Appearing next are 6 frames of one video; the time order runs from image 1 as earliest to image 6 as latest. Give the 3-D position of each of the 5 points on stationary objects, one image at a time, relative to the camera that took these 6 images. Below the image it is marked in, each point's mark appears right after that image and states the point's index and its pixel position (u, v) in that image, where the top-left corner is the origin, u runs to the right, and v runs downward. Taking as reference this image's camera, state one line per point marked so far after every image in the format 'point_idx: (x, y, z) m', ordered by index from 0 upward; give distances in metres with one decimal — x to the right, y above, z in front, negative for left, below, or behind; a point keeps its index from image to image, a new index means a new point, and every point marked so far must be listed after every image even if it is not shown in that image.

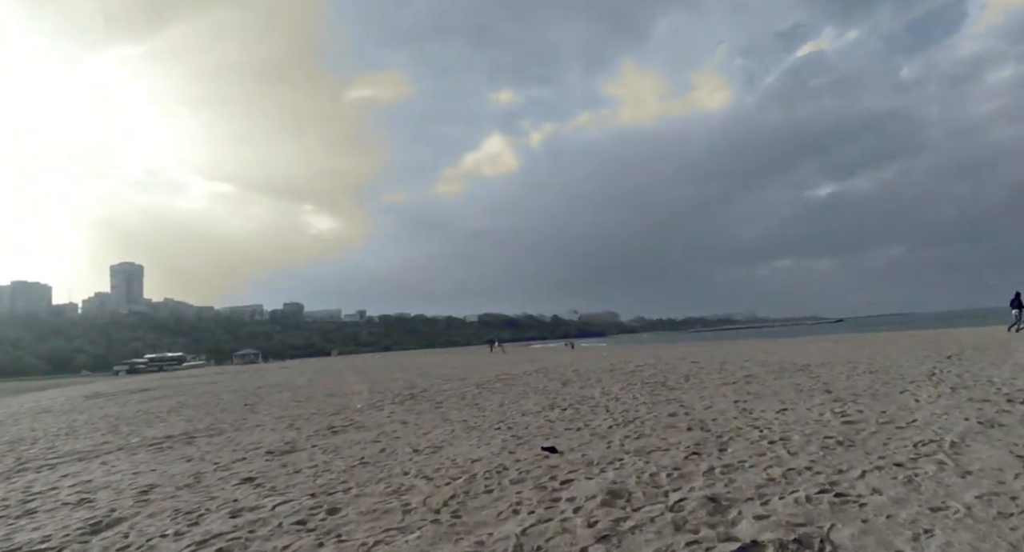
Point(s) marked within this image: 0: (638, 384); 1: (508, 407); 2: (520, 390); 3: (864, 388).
0: (+2.8, -2.4, +12.3) m
1: (-0.1, -2.7, +11.3) m
2: (+0.2, -2.8, +13.6) m
3: (+5.6, -1.8, +8.7) m
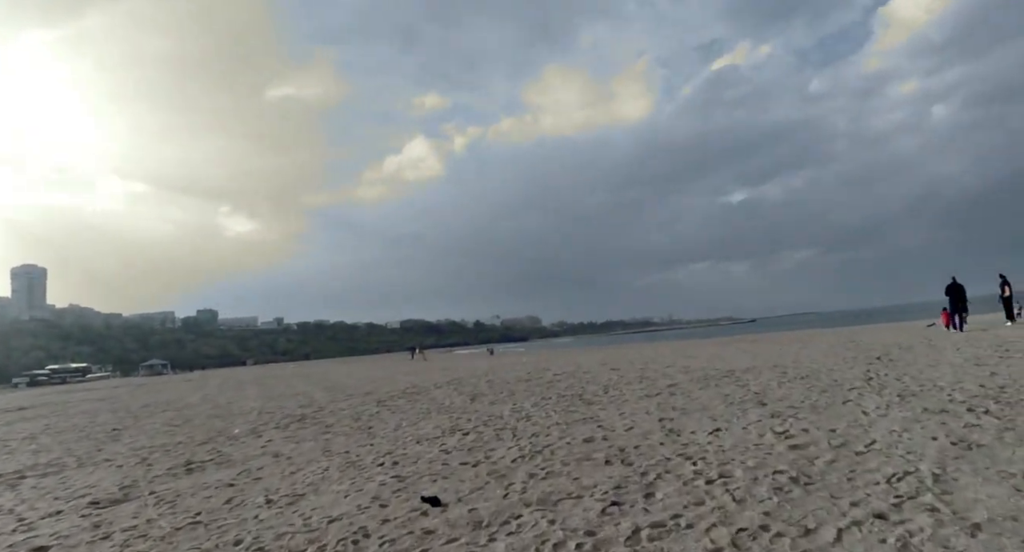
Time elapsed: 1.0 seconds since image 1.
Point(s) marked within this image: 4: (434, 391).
0: (+0.8, -2.4, +10.9) m
1: (-1.9, -2.7, +9.6) m
2: (-1.9, -2.9, +11.8) m
3: (+4.0, -1.7, +7.7) m
4: (-2.1, -3.1, +14.9) m
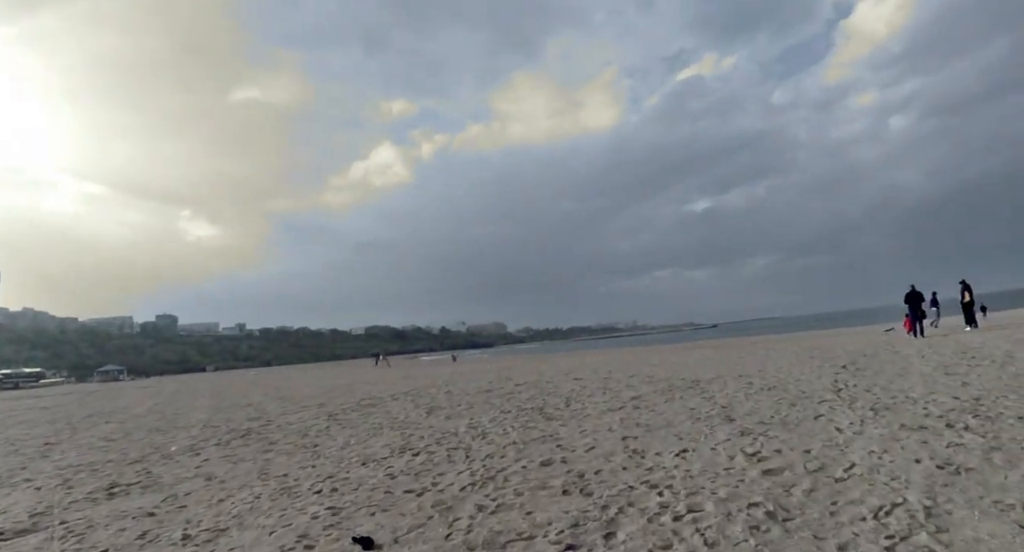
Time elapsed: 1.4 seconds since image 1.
0: (0.0, -2.5, +10.3) m
1: (-2.6, -2.8, +8.8) m
2: (-2.7, -3.0, +11.1) m
3: (+3.4, -1.8, +7.3) m
4: (-3.2, -3.3, +14.1) m
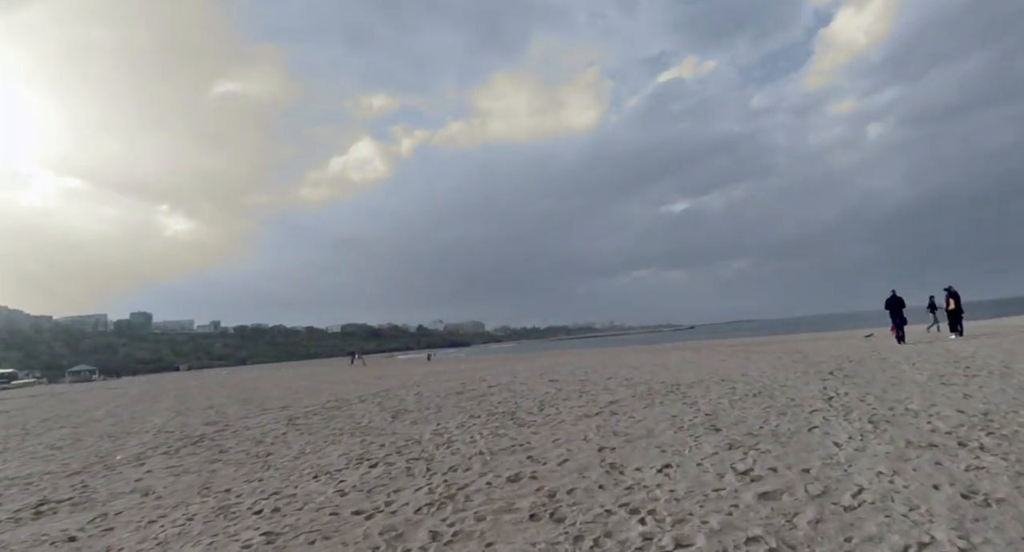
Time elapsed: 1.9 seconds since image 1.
0: (-0.5, -2.5, +9.6) m
1: (-3.1, -2.7, +8.0) m
2: (-3.3, -2.9, +10.3) m
3: (+3.0, -1.8, +6.7) m
4: (-3.8, -3.2, +13.3) m
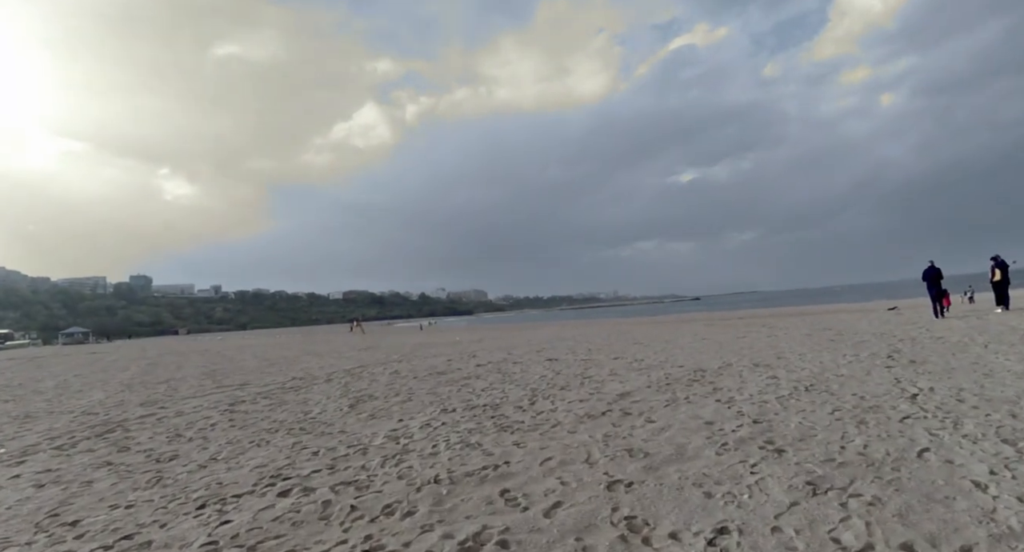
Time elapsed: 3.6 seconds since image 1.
0: (-0.7, -1.9, +7.6) m
1: (-3.4, -2.2, +6.0) m
2: (-3.5, -2.2, +8.3) m
3: (+2.8, -1.4, +4.6) m
4: (-4.0, -2.3, +11.4) m
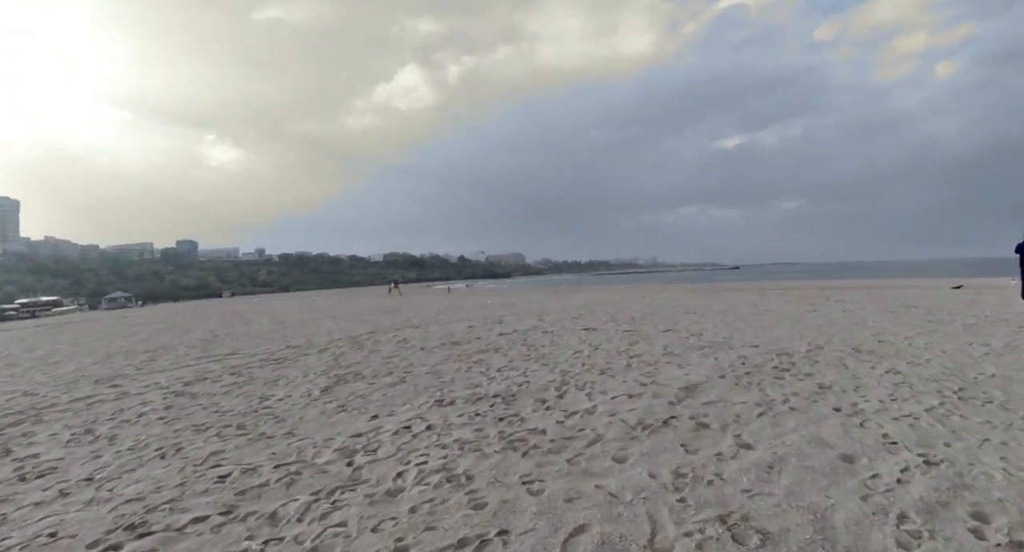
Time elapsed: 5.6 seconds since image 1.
0: (-0.5, -1.3, +5.4) m
1: (-3.3, -1.6, +4.1) m
2: (-3.3, -1.5, +6.3) m
3: (+2.7, -1.1, +2.2) m
4: (-3.6, -1.4, +9.4) m
